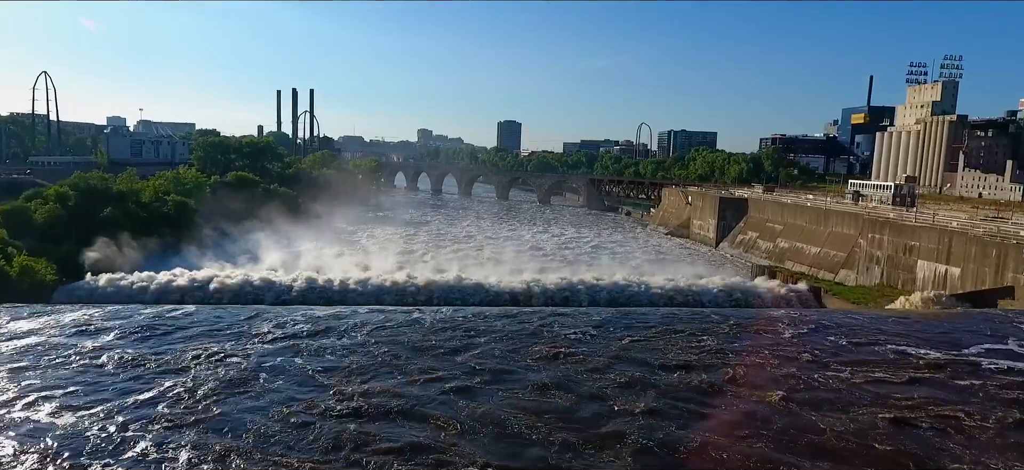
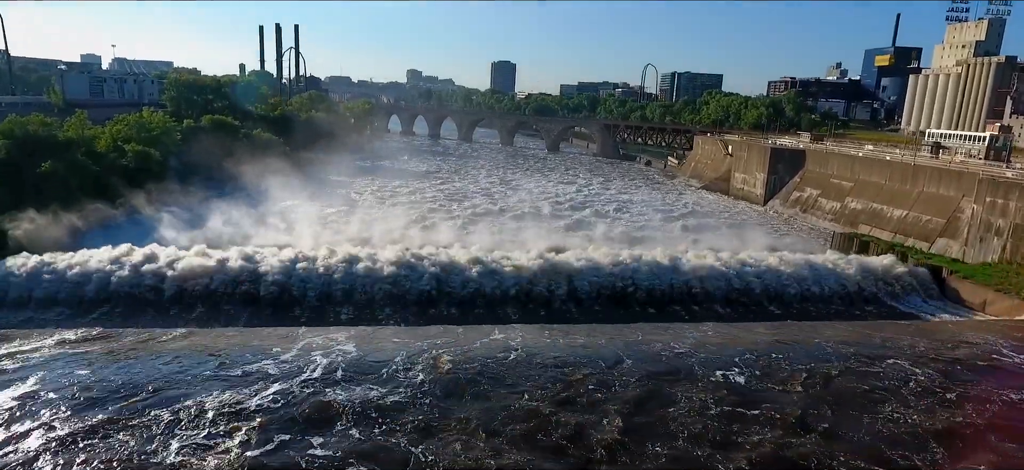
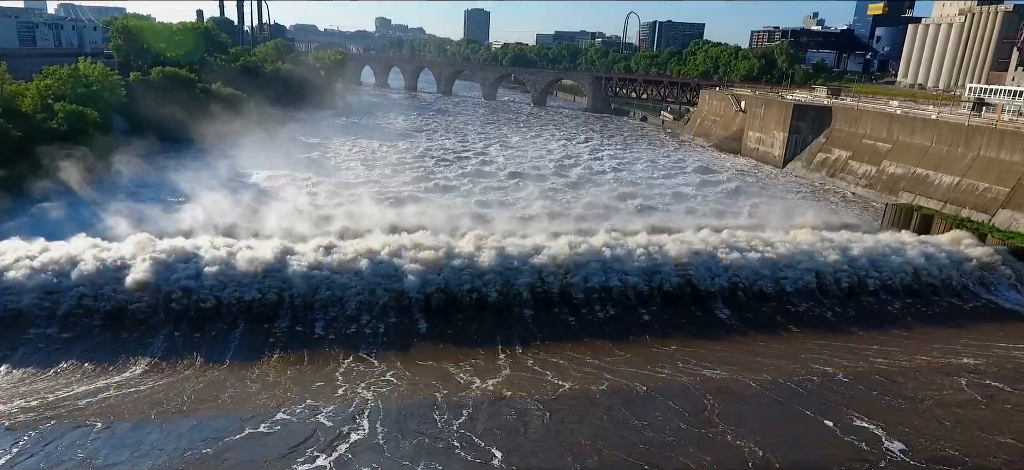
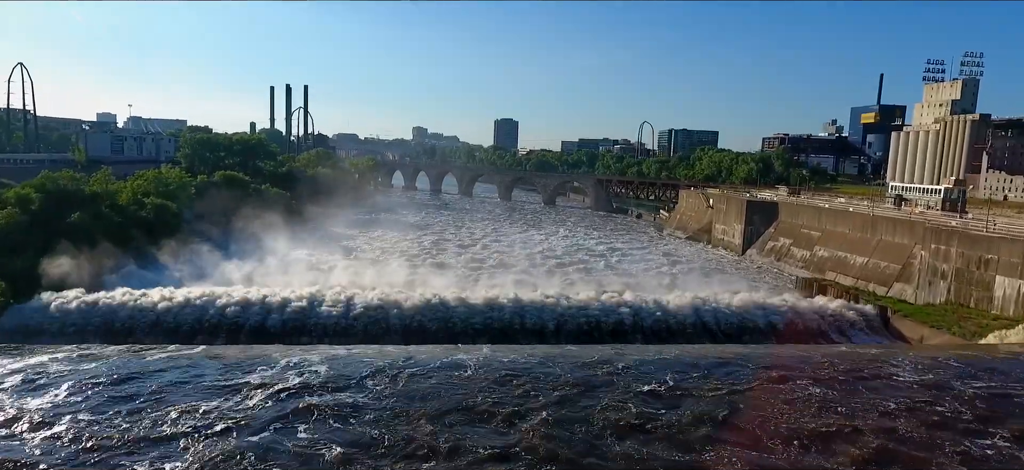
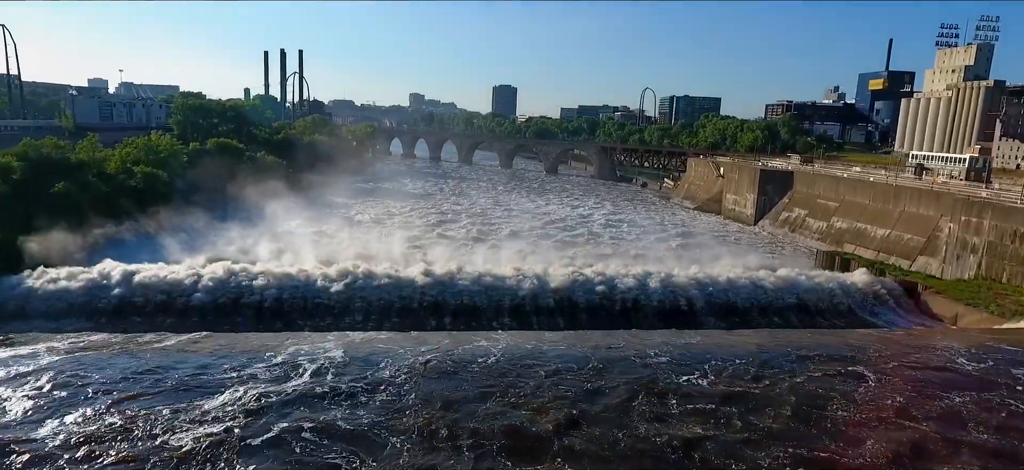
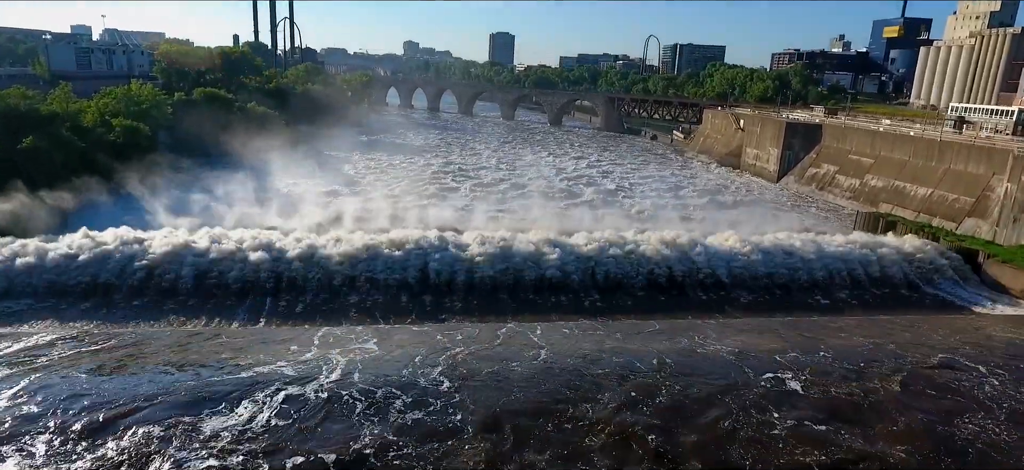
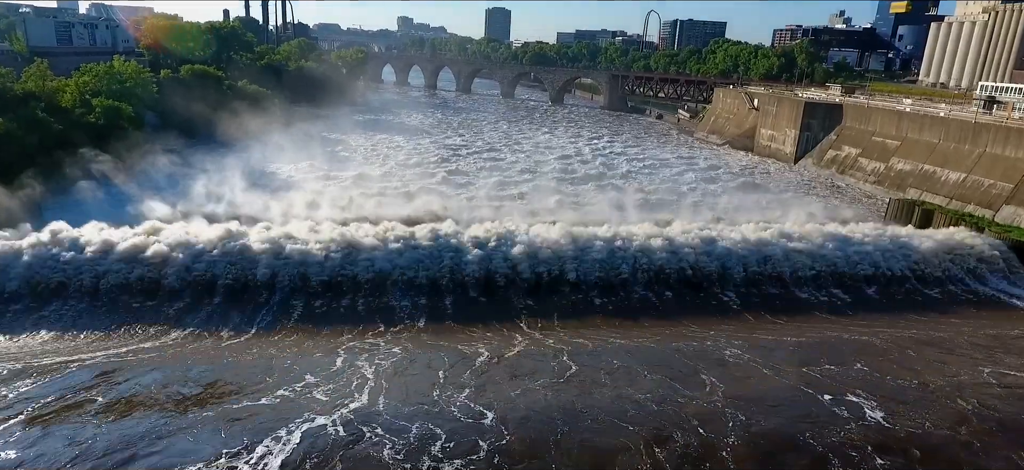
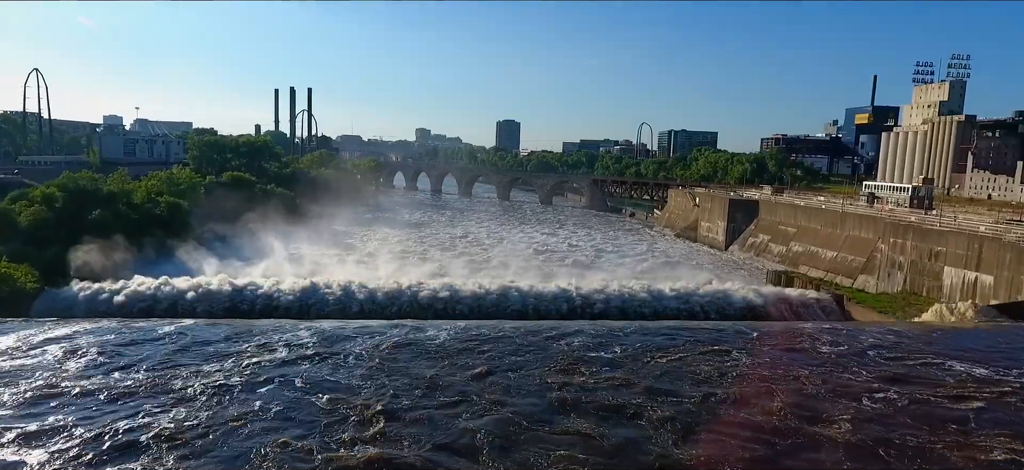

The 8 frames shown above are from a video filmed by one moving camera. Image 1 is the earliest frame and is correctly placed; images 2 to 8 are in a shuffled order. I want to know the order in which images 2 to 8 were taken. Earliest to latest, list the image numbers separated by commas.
8, 4, 5, 2, 6, 7, 3
